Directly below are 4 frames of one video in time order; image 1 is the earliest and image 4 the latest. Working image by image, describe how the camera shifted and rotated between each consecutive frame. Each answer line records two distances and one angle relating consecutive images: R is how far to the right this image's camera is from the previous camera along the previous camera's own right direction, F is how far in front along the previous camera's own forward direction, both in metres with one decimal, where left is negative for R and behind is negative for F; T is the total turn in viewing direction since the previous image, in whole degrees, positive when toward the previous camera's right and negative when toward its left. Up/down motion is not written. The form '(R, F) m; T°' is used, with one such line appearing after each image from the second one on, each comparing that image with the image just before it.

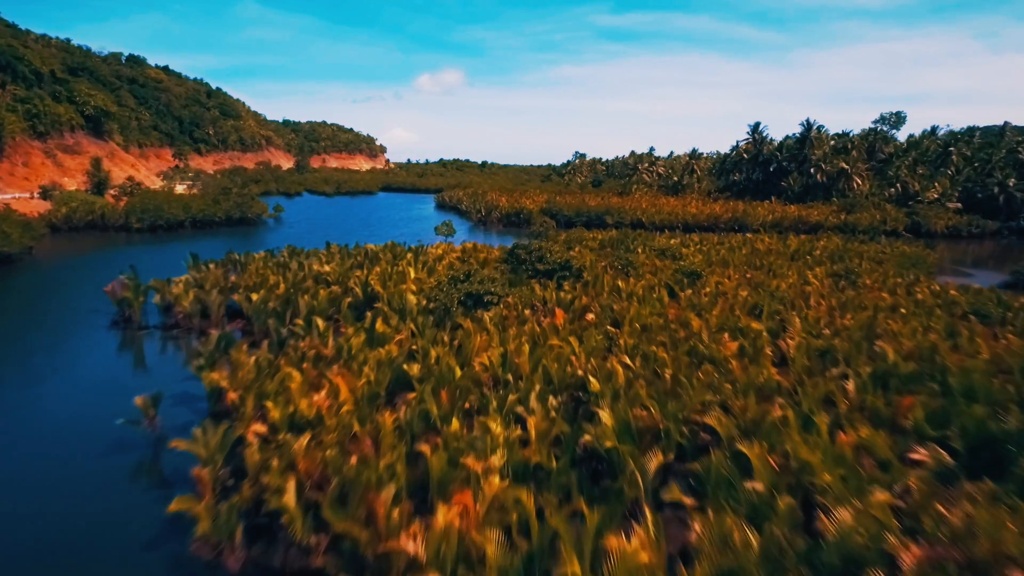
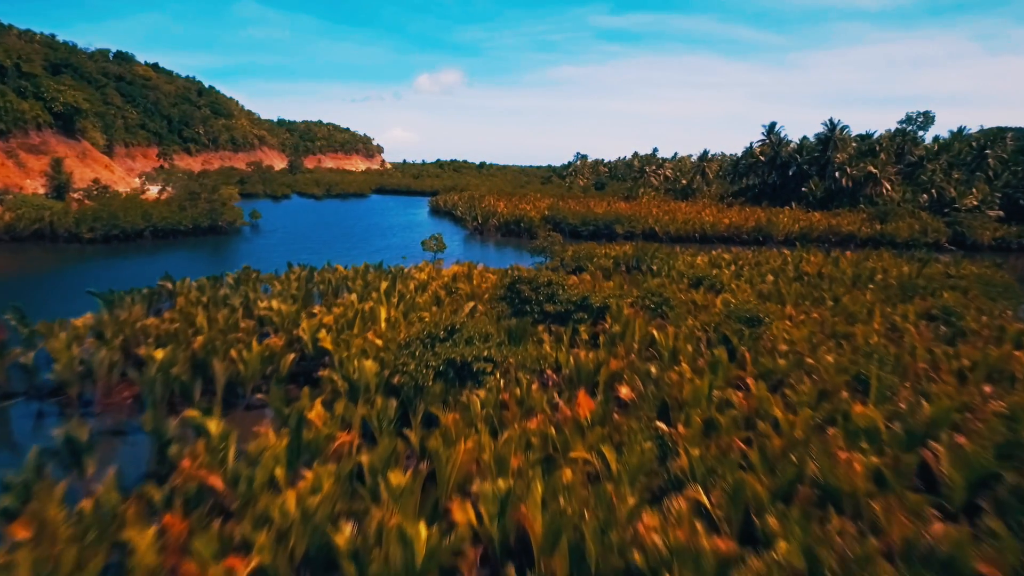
(0.0, +3.4) m; 0°
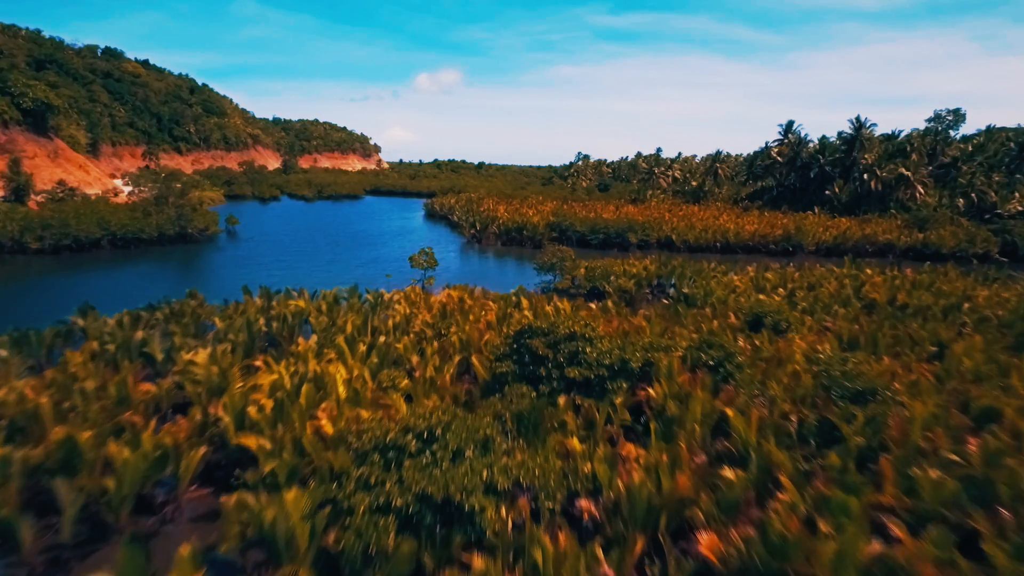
(-0.1, +3.1) m; 0°
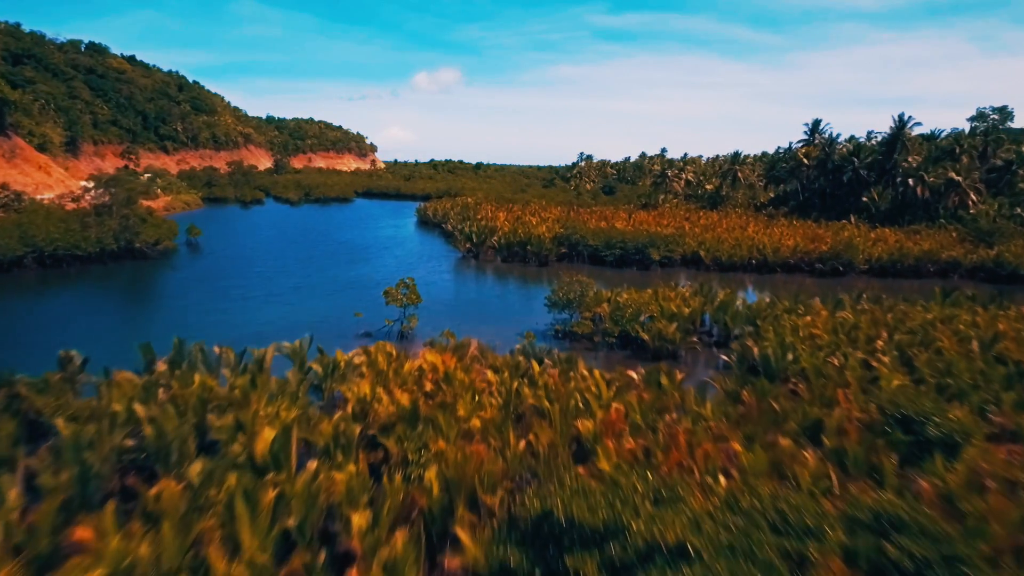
(-0.1, +4.1) m; 0°
